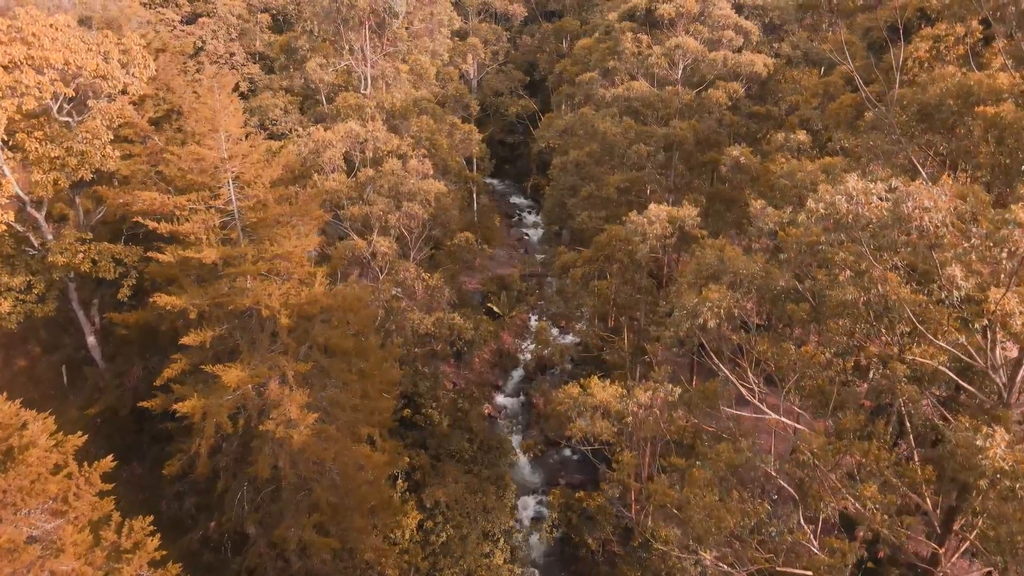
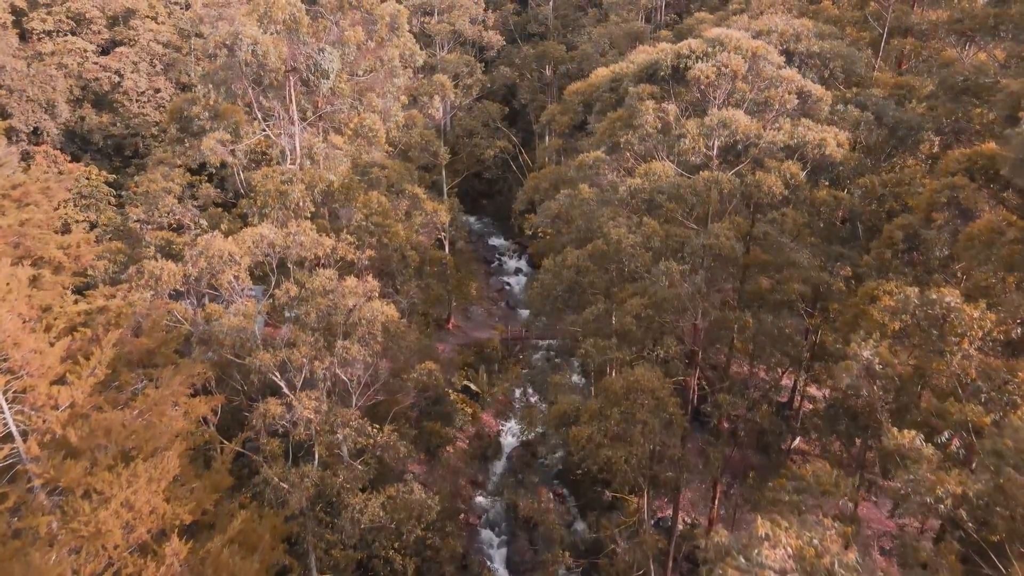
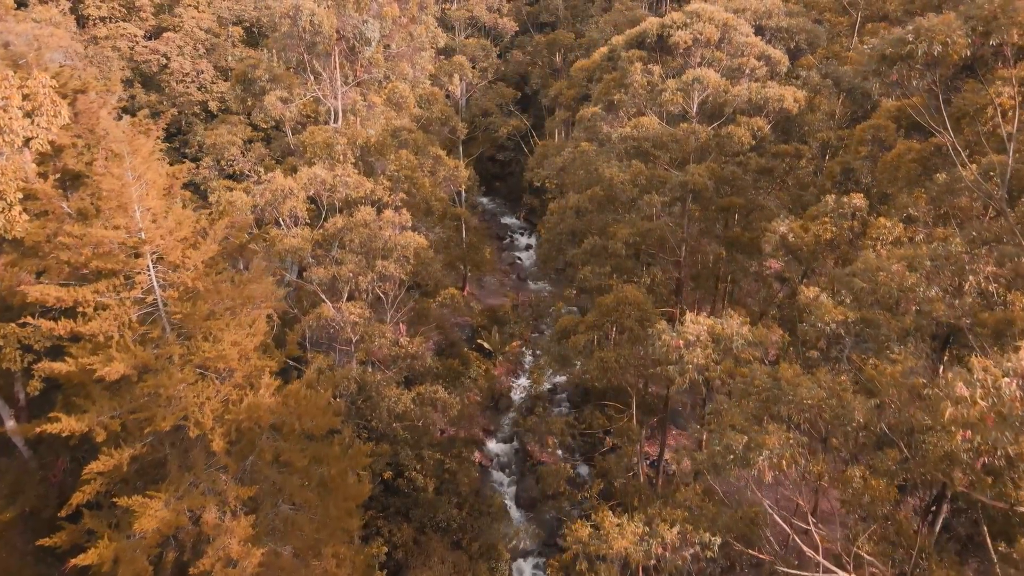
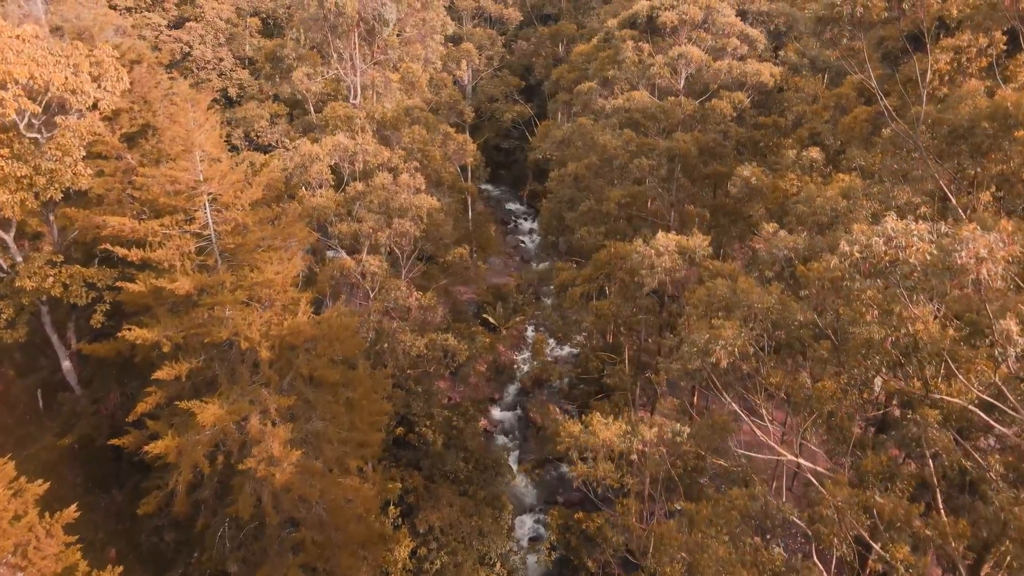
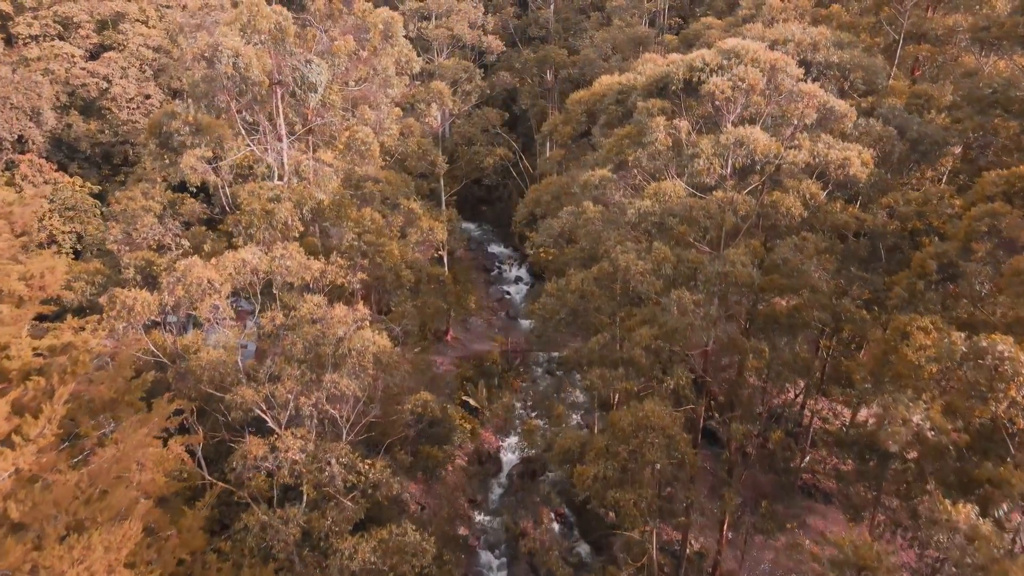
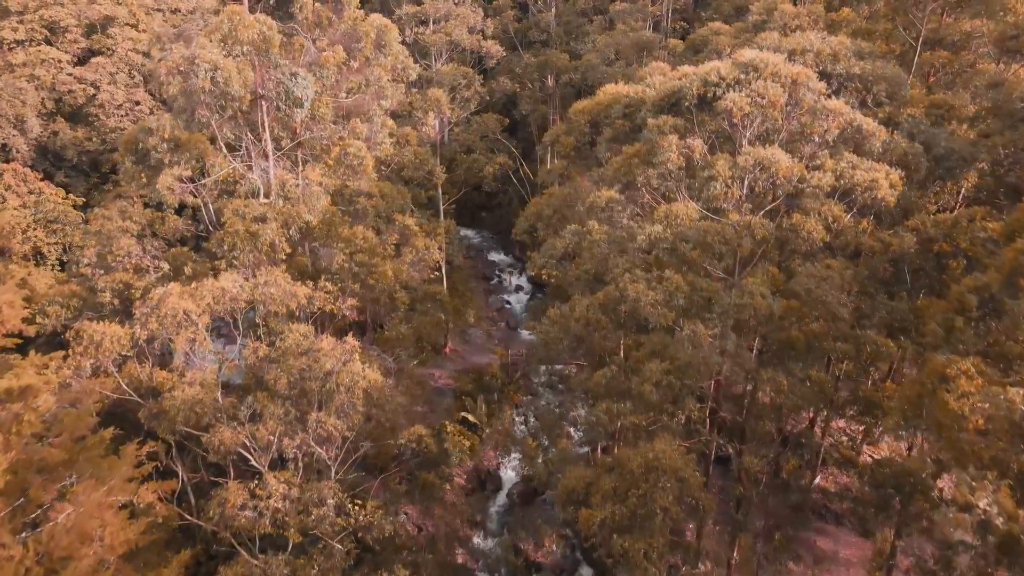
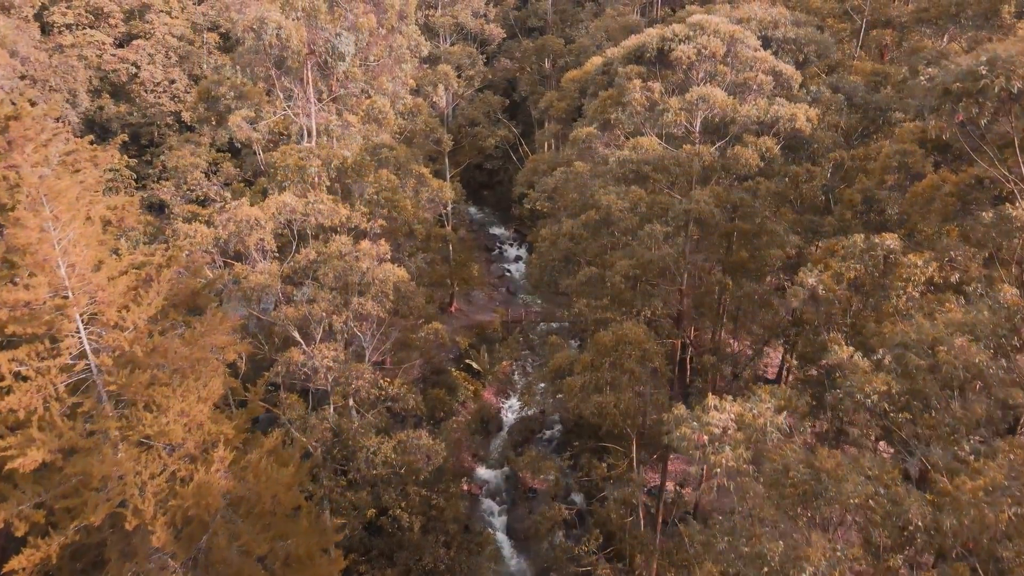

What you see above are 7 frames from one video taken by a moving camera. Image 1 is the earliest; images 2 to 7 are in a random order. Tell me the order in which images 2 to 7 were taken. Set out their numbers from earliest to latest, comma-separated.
4, 3, 7, 2, 5, 6
